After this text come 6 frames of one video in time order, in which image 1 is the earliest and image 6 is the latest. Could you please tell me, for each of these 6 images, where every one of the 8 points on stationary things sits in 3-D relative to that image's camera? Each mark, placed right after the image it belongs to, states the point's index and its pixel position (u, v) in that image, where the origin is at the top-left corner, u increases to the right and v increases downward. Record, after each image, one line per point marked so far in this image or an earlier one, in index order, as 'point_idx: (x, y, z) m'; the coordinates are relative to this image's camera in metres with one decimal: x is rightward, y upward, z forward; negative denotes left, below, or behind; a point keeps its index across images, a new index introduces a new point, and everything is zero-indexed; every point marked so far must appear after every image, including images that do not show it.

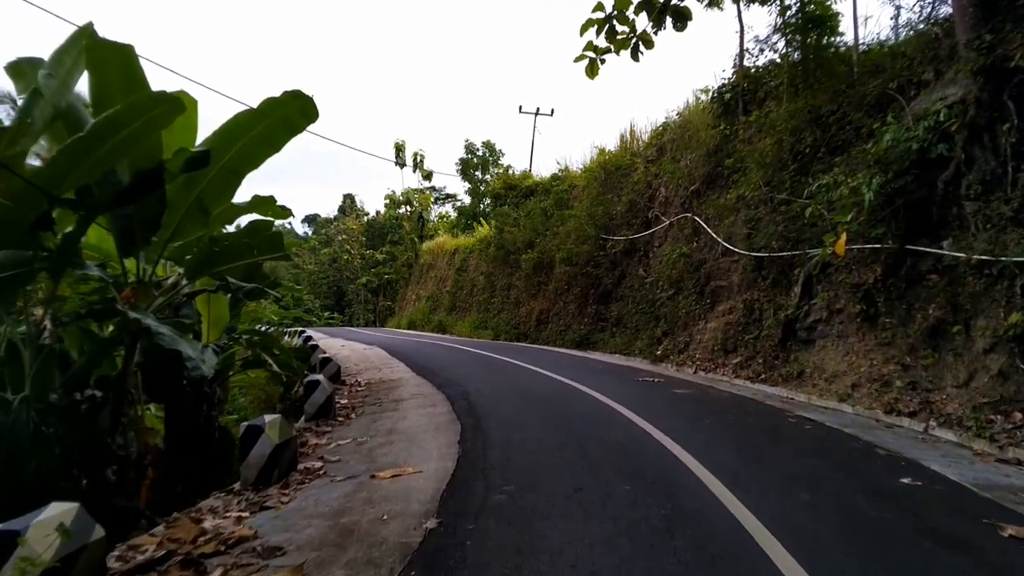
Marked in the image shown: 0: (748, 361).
0: (+3.3, -1.0, +12.1) m
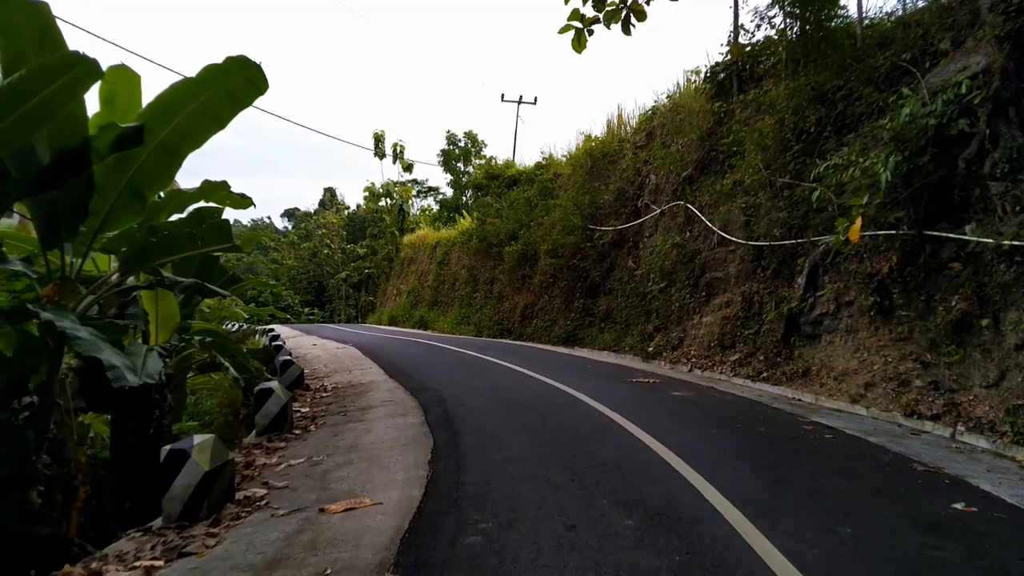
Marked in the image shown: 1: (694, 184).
0: (+3.1, -0.9, +11.2) m
1: (+3.2, +1.8, +14.7) m
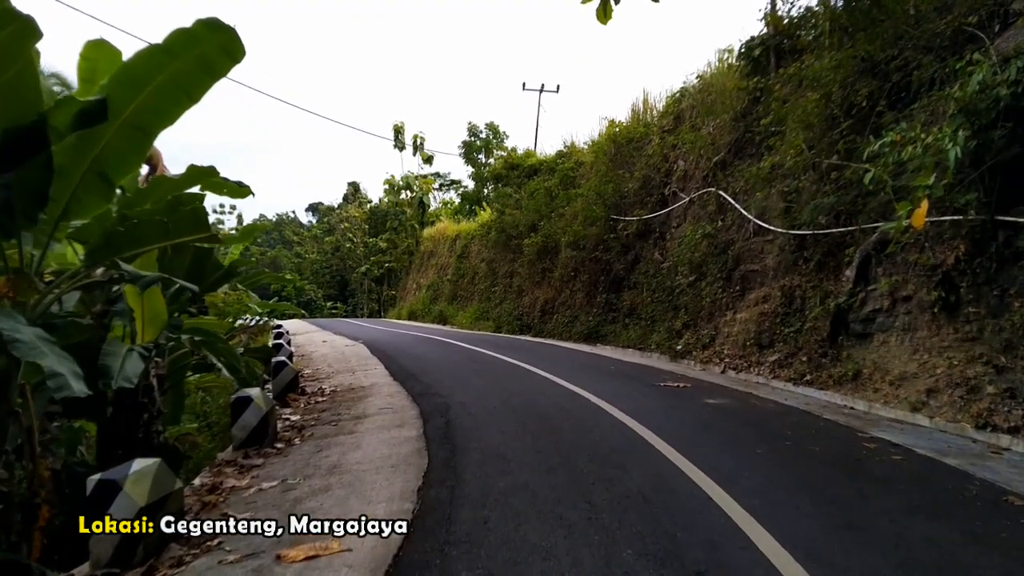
0: (+3.3, -0.8, +10.1) m
1: (+3.4, +1.9, +13.7) m
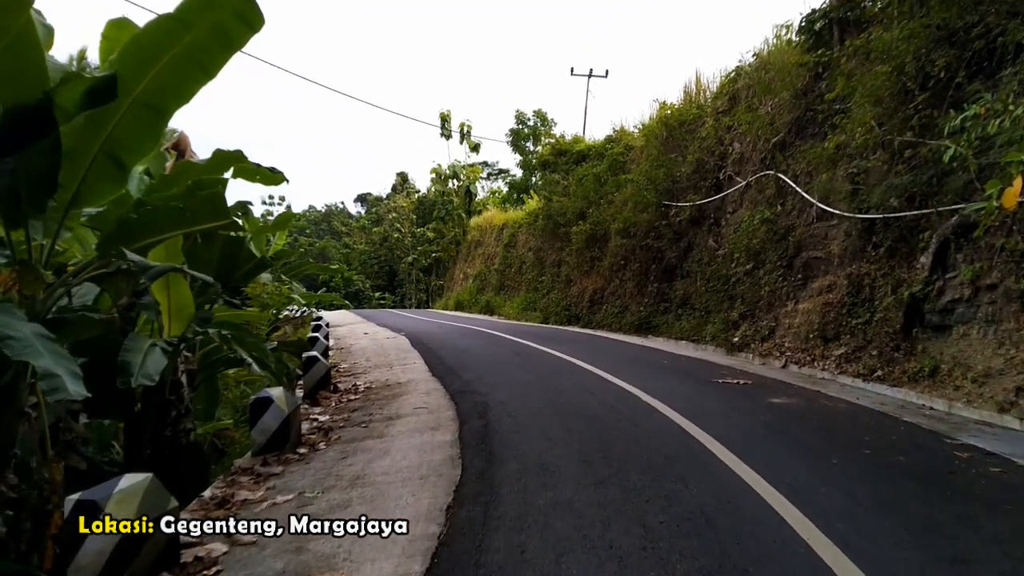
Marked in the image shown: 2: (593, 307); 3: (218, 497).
0: (+3.8, -0.7, +9.4) m
1: (+4.1, +2.1, +12.8) m
2: (+1.8, -0.4, +18.9) m
3: (-1.7, -1.2, +4.8) m
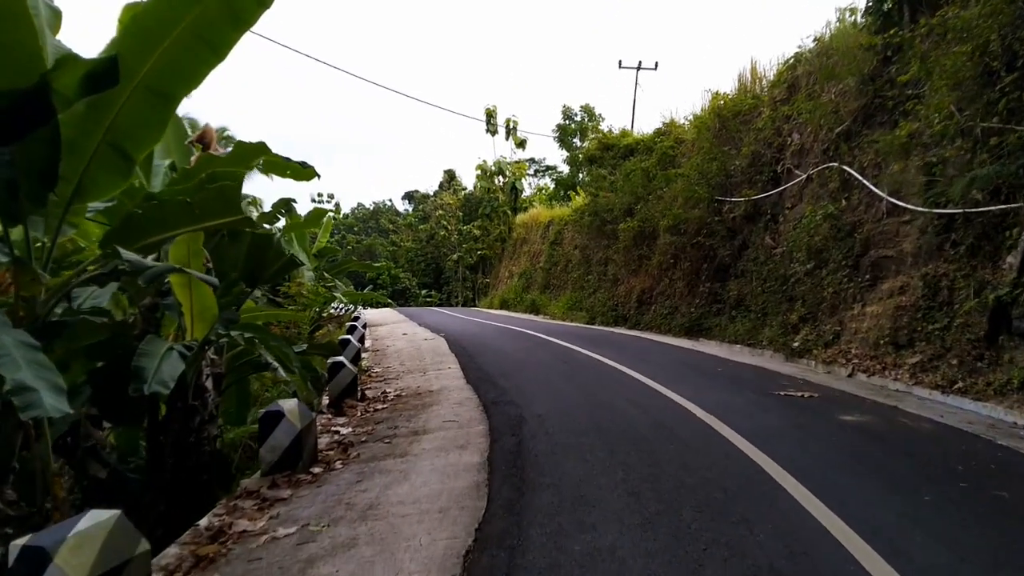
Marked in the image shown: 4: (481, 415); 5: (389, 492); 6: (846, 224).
0: (+4.2, -0.7, +8.5) m
1: (+4.8, +2.1, +11.9) m
2: (+2.7, -0.4, +18.1) m
3: (-1.5, -1.2, +4.3) m
4: (-0.2, -1.0, +6.5) m
5: (-0.7, -1.1, +4.6) m
6: (+4.4, +0.8, +11.3) m
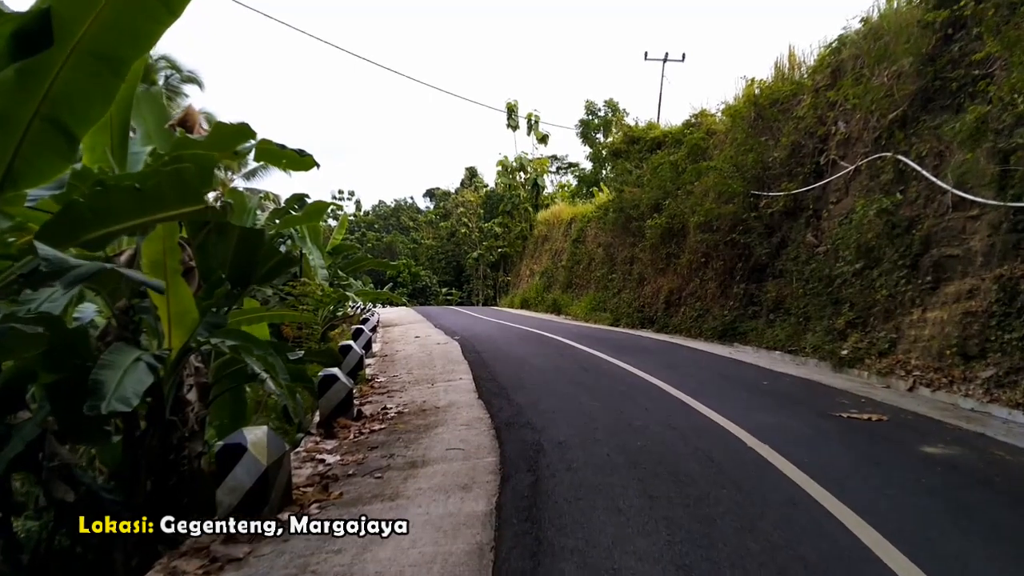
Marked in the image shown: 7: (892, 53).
0: (+4.4, -0.8, +7.4) m
1: (+5.0, +2.0, +10.8) m
2: (+3.1, -0.4, +17.0) m
3: (-1.4, -1.2, +3.3) m
4: (-0.1, -1.0, +5.6) m
5: (-0.6, -1.1, +3.6) m
6: (+4.6, +0.8, +10.2) m
7: (+5.0, +3.1, +11.4) m
